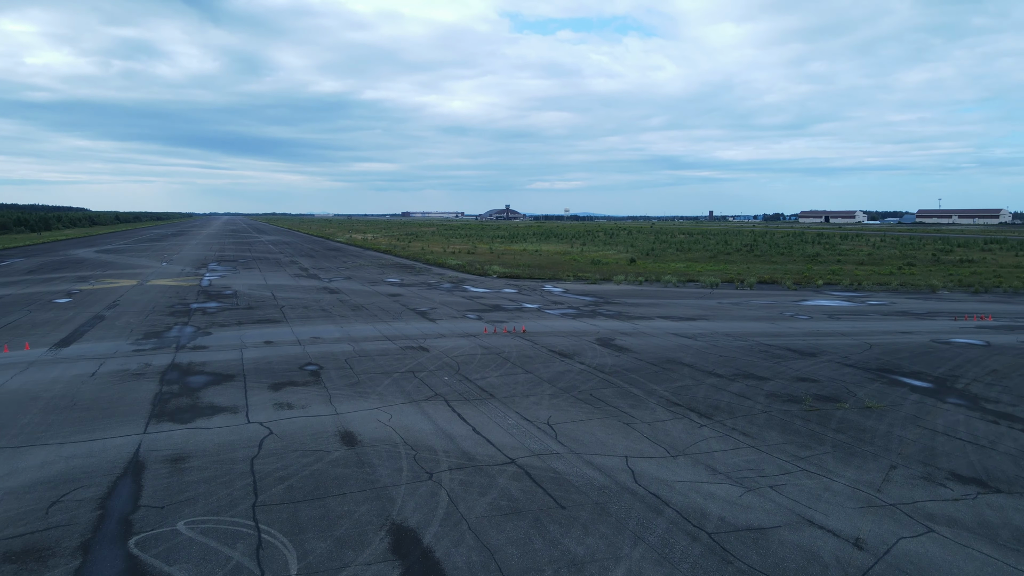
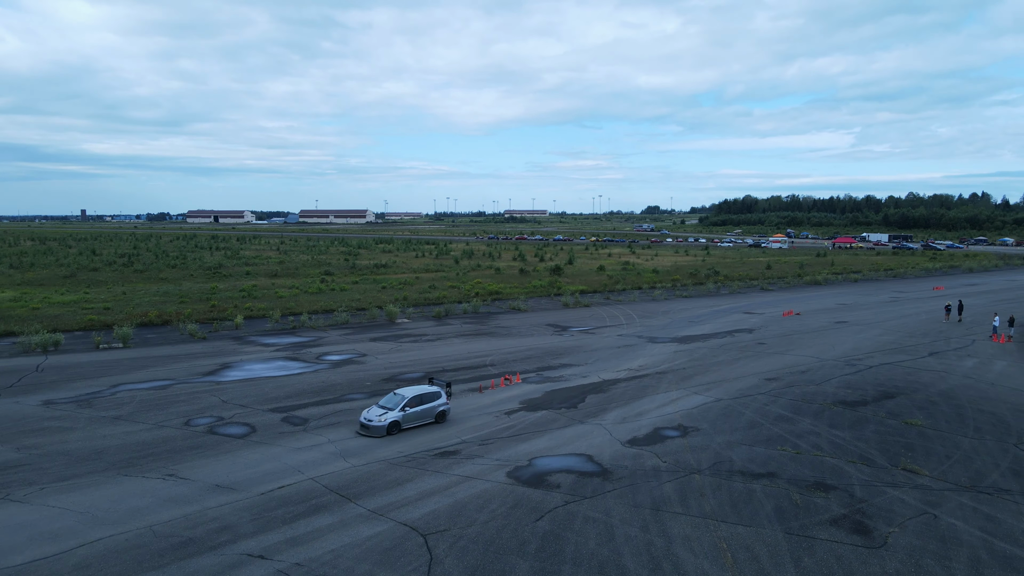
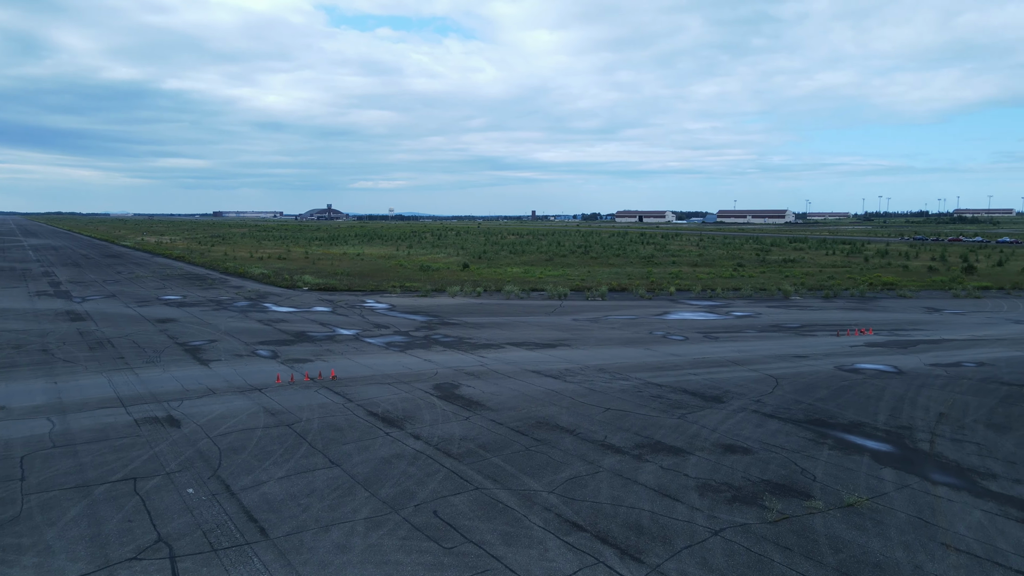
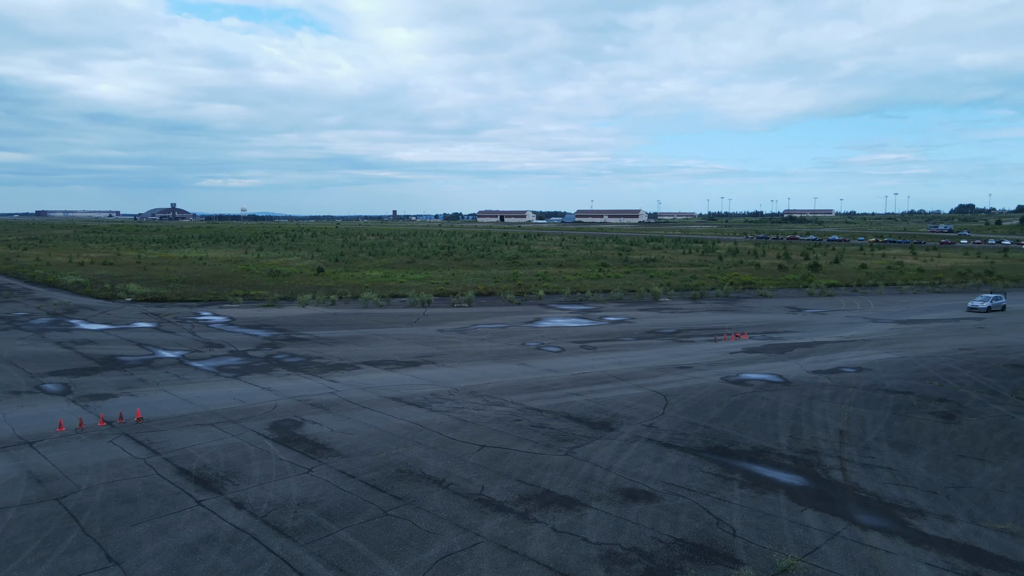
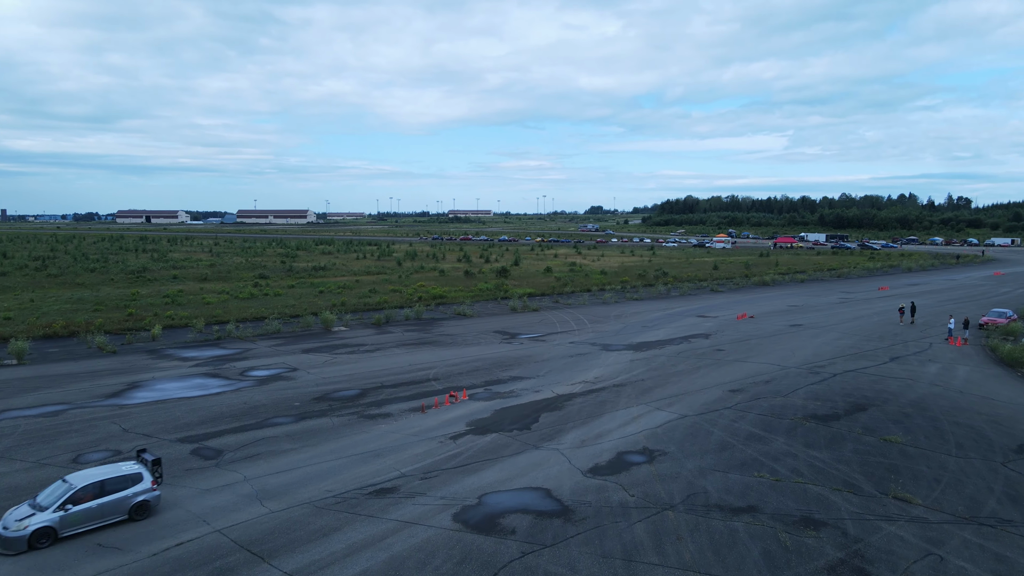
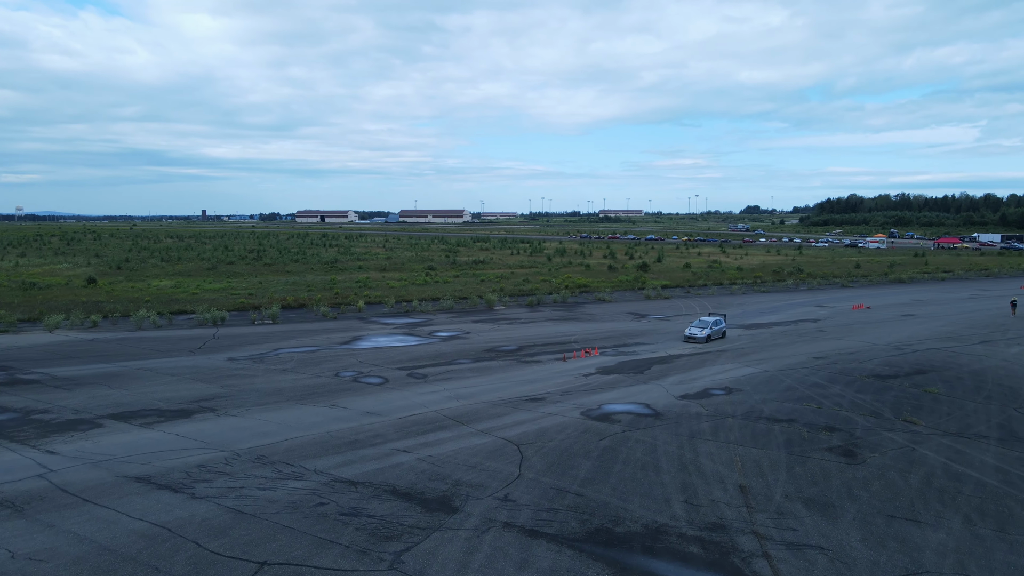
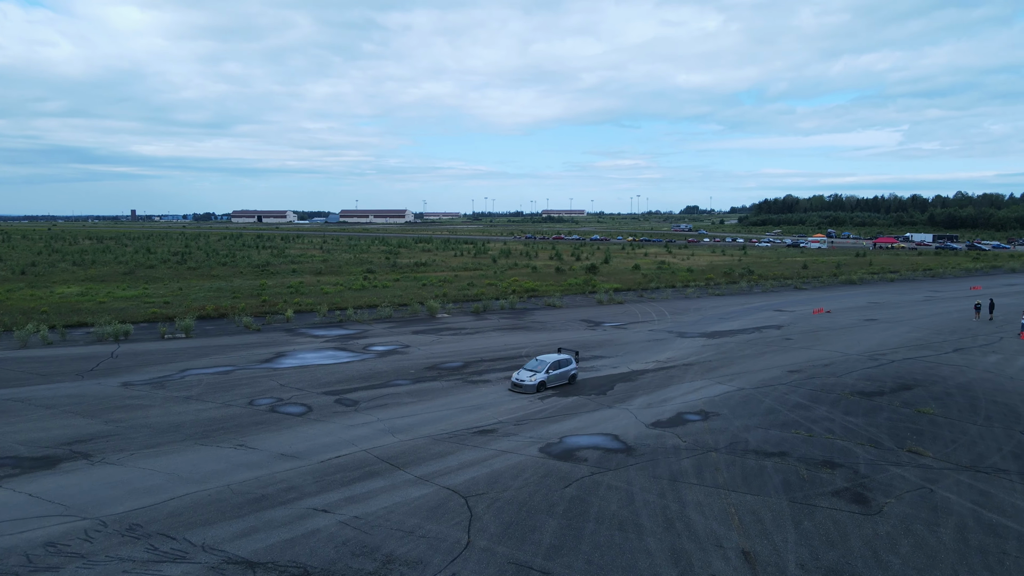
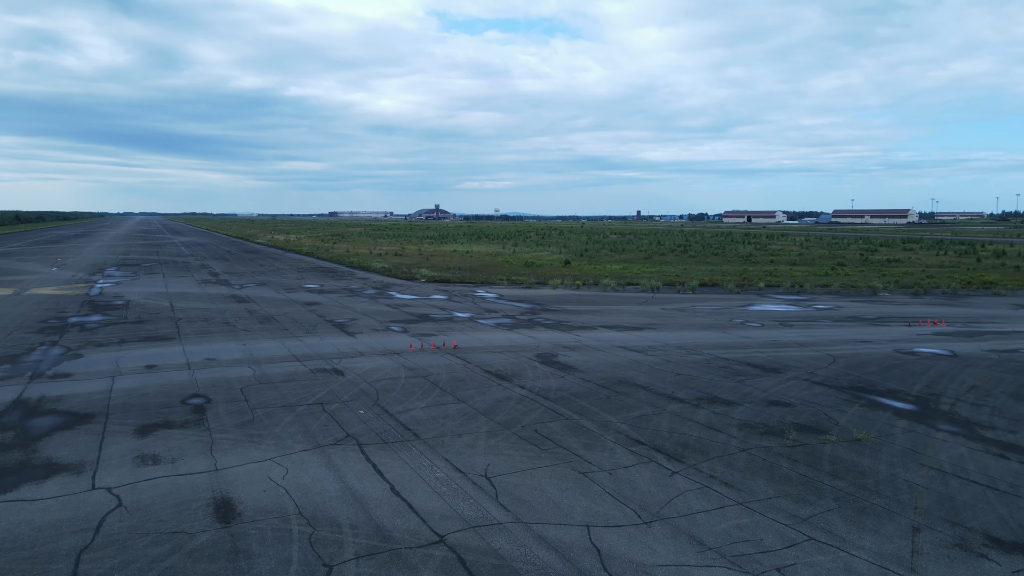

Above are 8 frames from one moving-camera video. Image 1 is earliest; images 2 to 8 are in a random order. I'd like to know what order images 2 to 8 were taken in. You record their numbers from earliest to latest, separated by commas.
8, 3, 4, 6, 7, 2, 5
